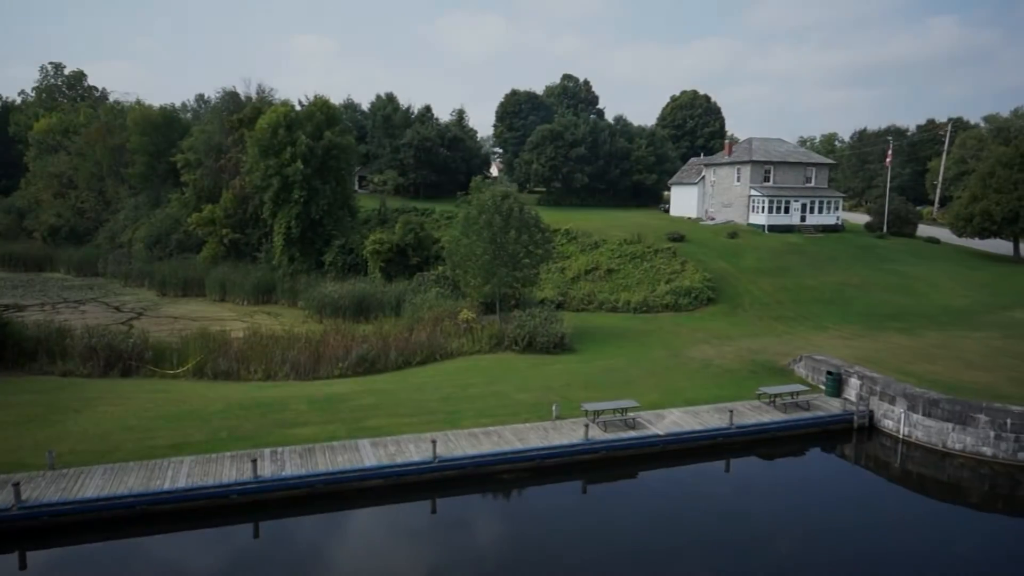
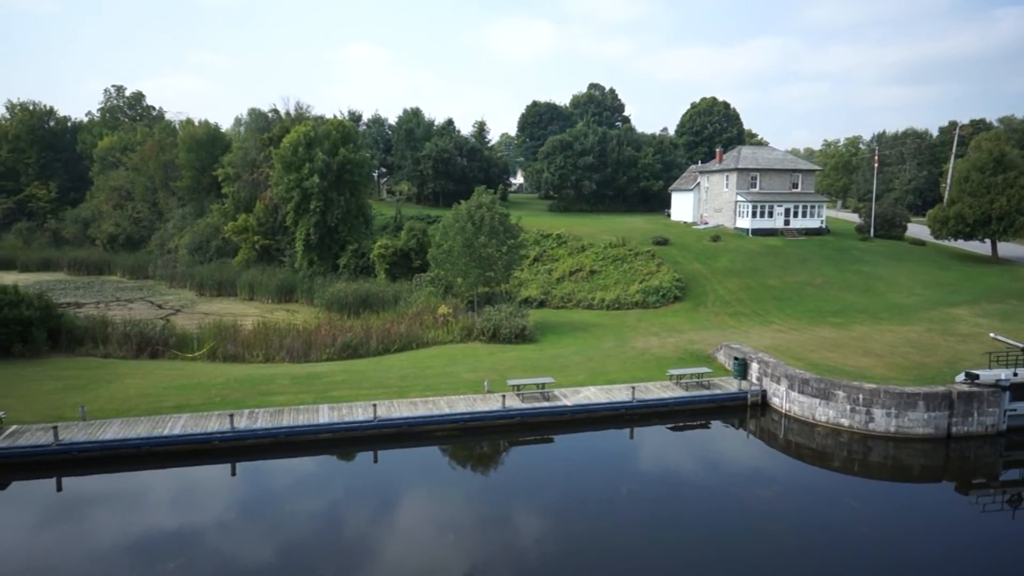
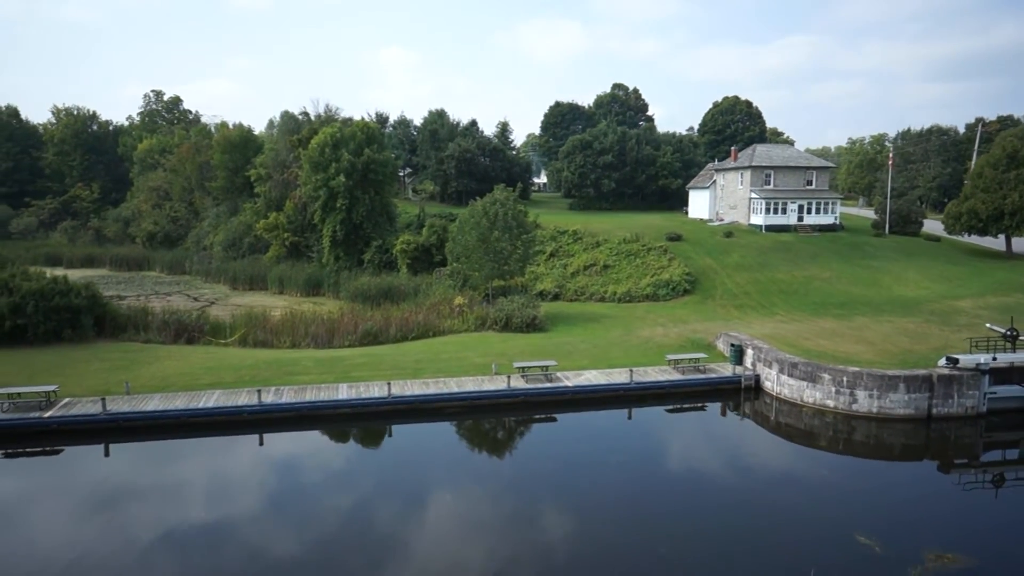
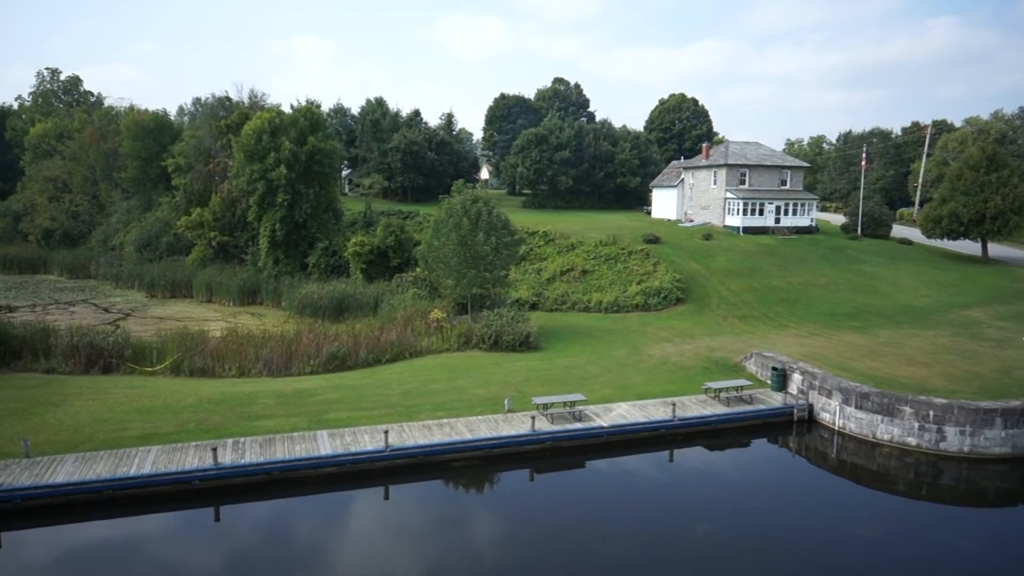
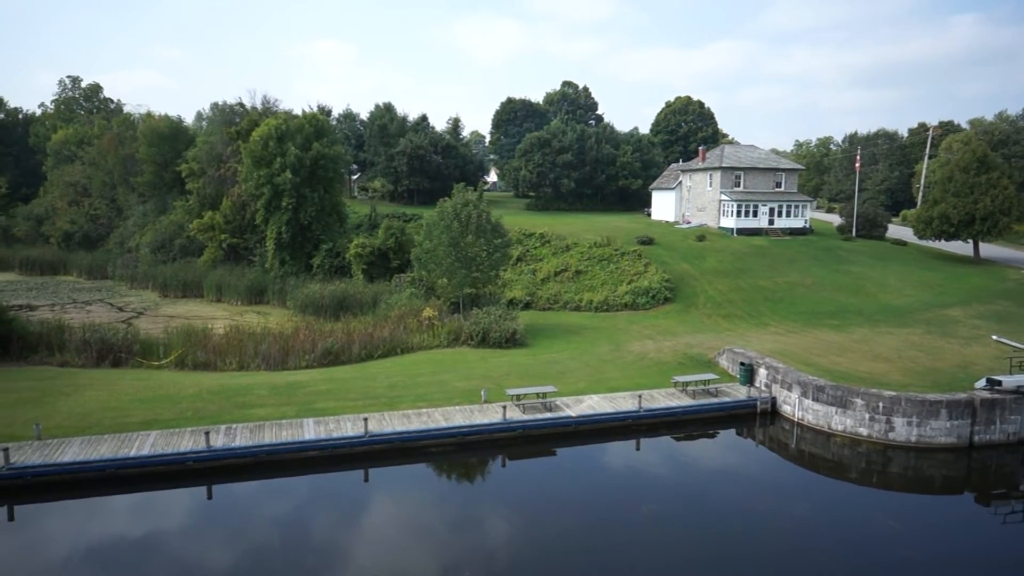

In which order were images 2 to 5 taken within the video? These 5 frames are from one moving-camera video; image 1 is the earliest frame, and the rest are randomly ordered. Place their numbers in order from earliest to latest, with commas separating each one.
4, 5, 2, 3
